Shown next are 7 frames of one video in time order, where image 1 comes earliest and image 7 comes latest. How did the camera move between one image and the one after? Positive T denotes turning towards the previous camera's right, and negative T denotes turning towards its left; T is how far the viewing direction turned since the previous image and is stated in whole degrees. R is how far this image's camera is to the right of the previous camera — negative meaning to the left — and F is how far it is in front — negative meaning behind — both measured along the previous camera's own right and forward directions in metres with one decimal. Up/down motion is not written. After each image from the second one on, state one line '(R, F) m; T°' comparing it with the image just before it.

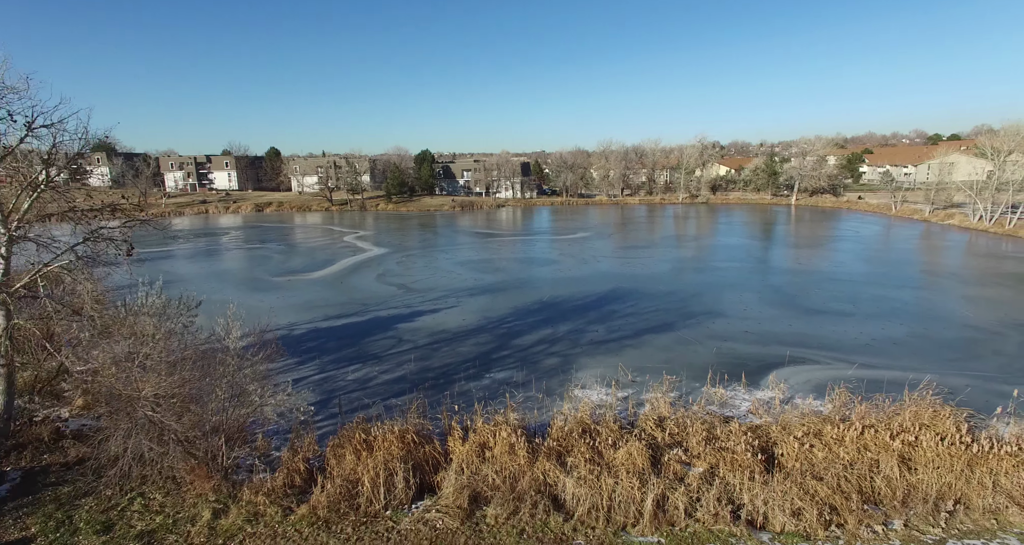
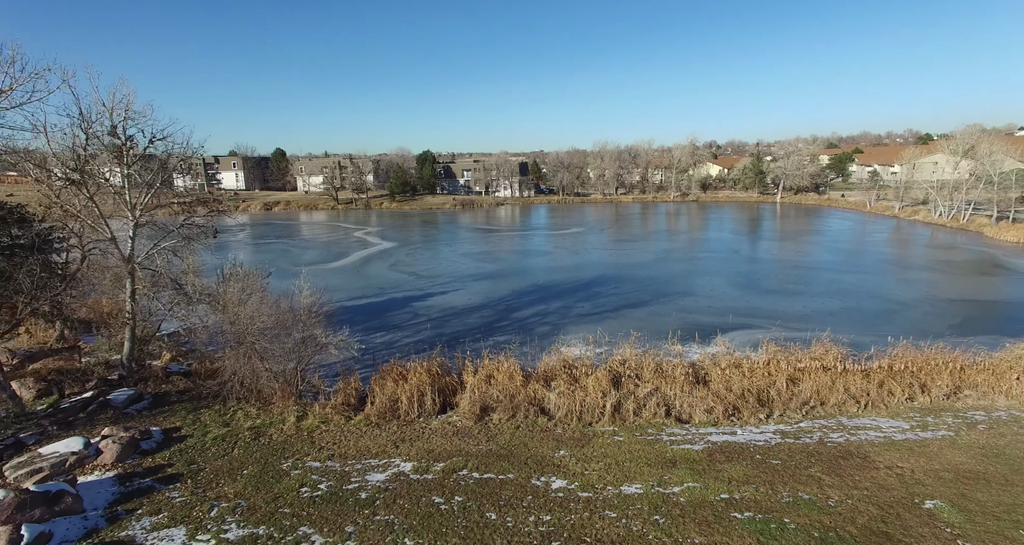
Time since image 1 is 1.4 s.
(0.0, -2.4) m; 0°
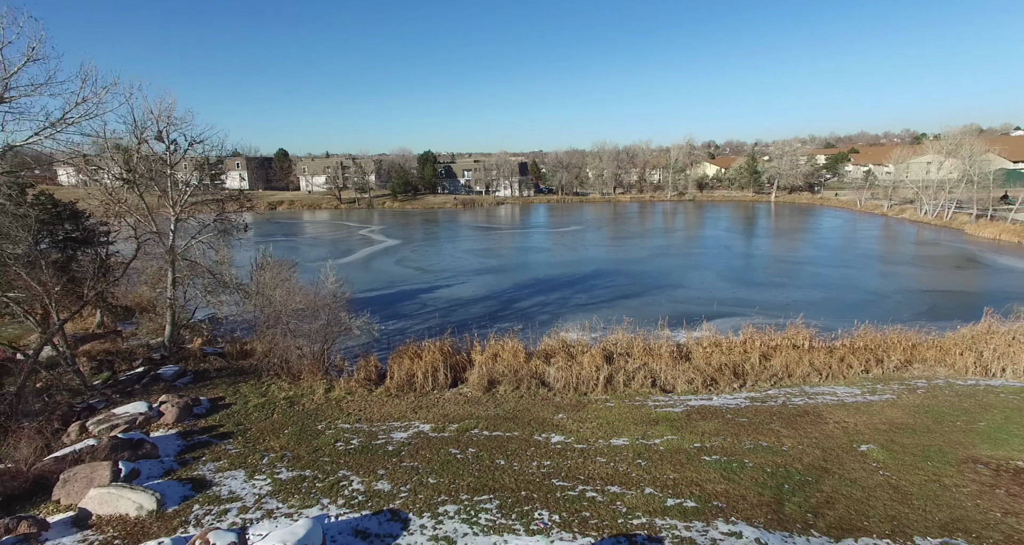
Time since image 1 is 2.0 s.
(-0.1, -1.1) m; 0°
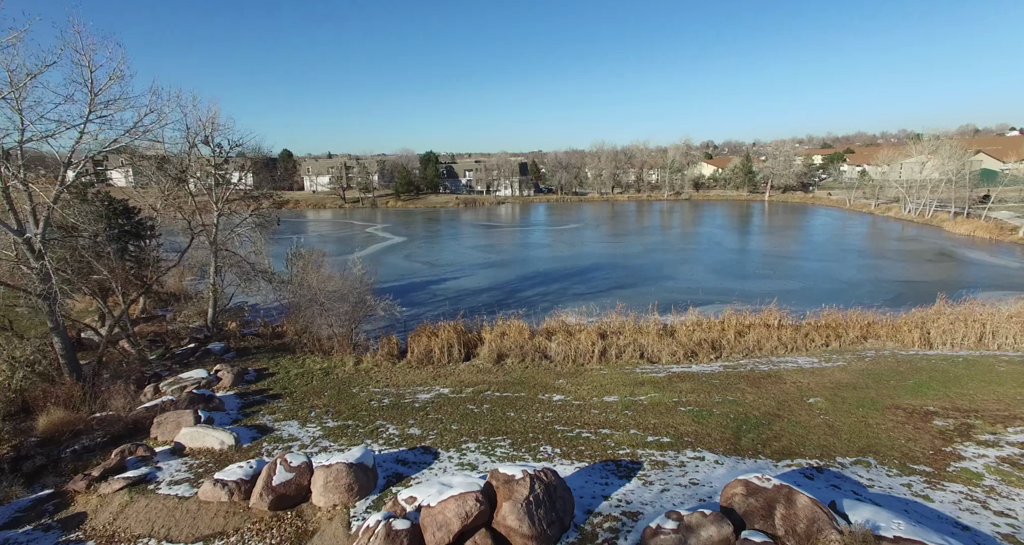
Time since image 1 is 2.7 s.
(-0.1, -1.3) m; 0°
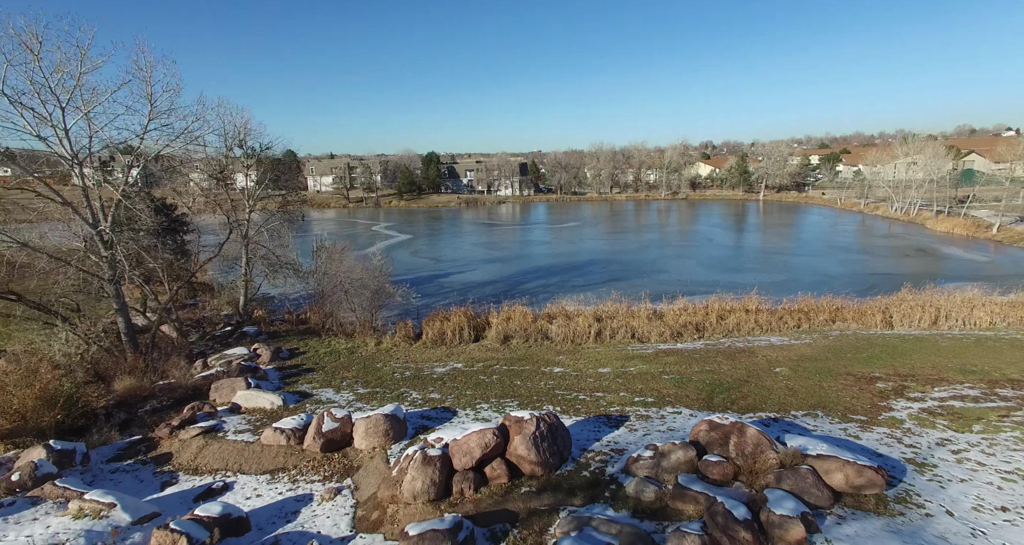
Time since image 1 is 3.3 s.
(-0.1, -1.2) m; 0°
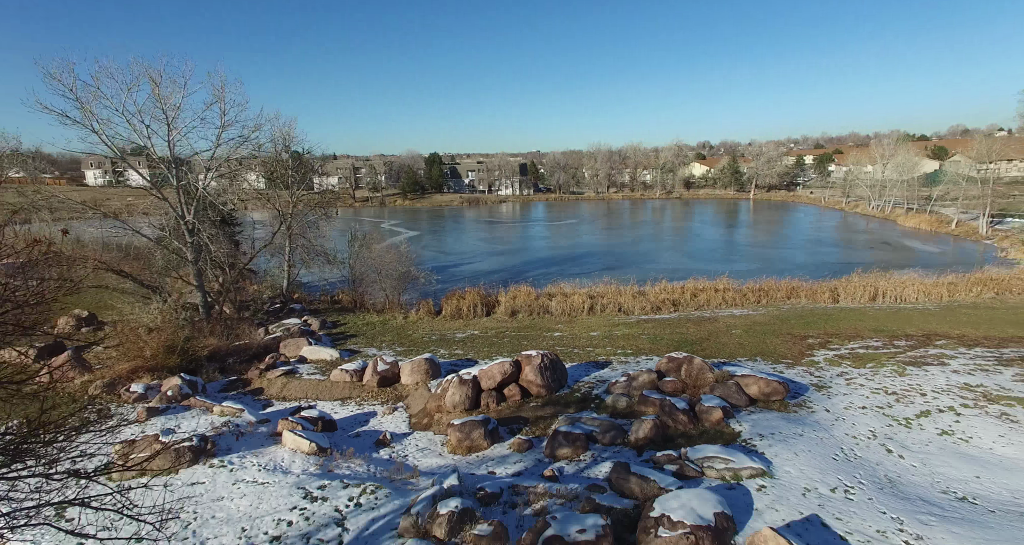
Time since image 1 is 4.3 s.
(-0.2, -2.2) m; 0°
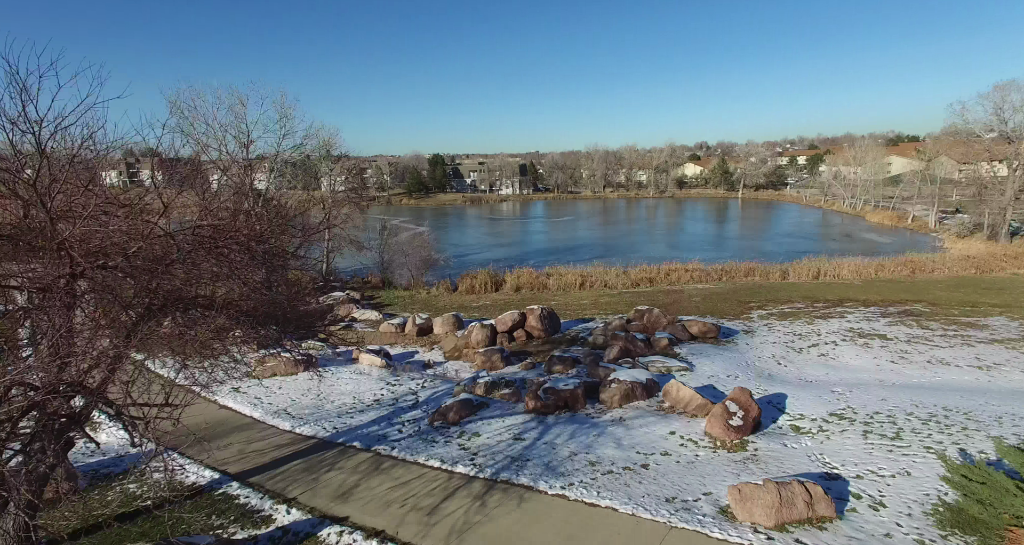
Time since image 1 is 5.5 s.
(-0.2, -2.8) m; 0°
